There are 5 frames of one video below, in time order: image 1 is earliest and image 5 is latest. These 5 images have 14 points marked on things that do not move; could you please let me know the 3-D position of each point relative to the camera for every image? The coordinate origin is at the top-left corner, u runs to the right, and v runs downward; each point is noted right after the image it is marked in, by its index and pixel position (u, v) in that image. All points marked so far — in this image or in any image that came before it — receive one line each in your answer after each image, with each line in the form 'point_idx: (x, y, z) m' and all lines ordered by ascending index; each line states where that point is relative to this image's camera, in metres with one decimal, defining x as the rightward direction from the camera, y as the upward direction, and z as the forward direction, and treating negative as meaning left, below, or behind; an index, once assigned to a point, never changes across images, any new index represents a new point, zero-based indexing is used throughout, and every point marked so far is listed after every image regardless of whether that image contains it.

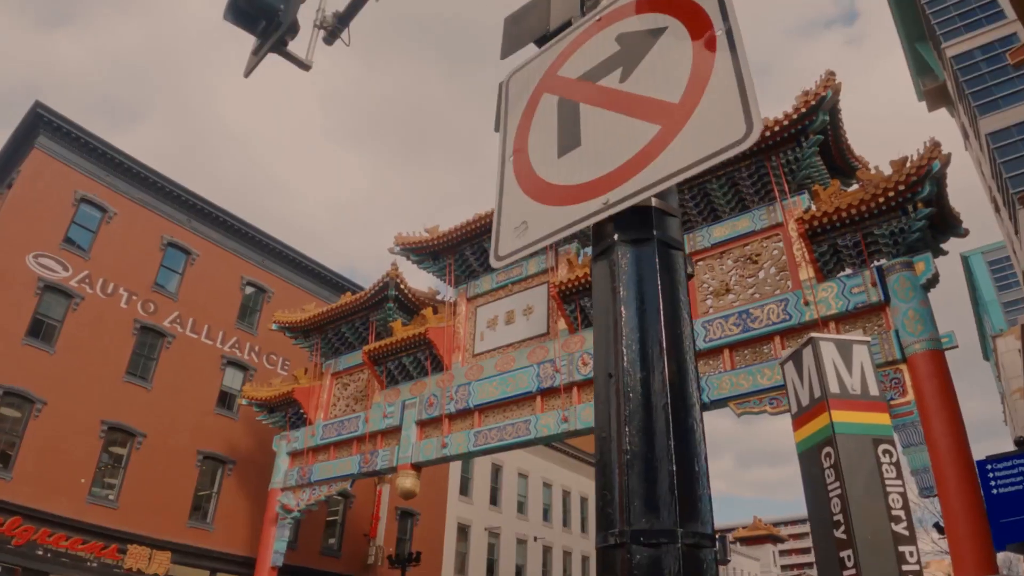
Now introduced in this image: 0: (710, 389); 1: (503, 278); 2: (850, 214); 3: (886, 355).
0: (+3.6, -1.8, +12.2) m
1: (-0.2, +0.2, +17.6) m
2: (+5.6, +1.3, +11.3) m
3: (+5.9, -1.0, +10.6) m
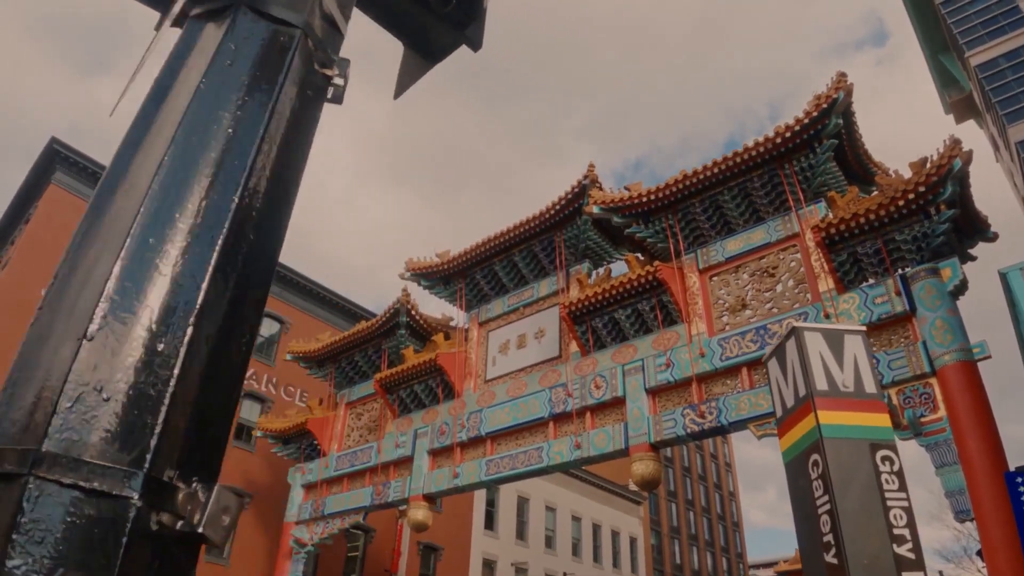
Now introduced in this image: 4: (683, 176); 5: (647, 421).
0: (+3.7, -2.1, +11.5) m
1: (+0.1, -0.3, +17.1) m
2: (+5.6, +1.1, +10.6) m
3: (+5.9, -1.2, +9.9) m
4: (+3.4, +2.2, +13.3) m
5: (+2.5, -2.5, +12.5) m
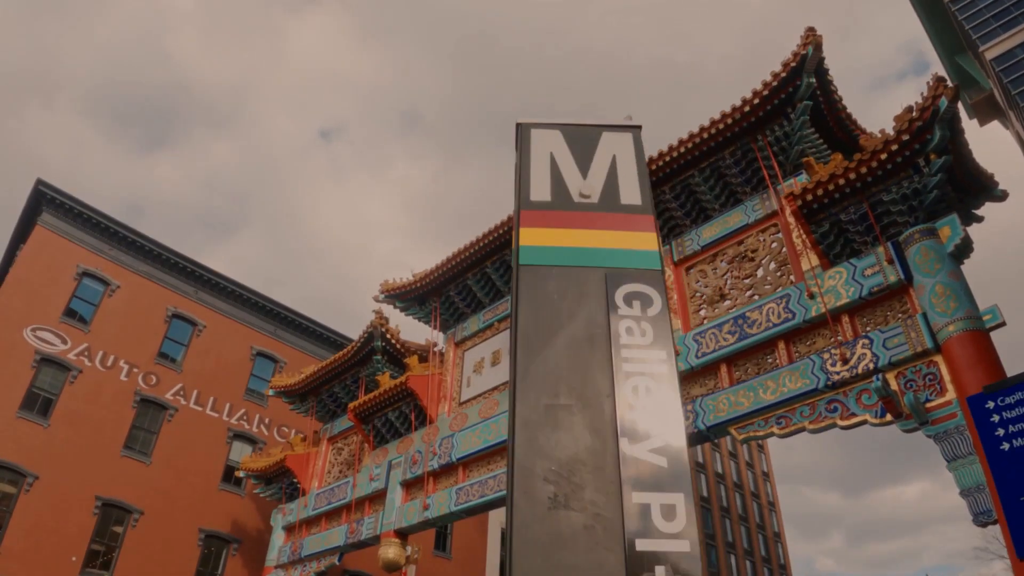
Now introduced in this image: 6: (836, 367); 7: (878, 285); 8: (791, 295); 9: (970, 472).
0: (+2.8, -1.9, +9.9) m
1: (-0.5, -0.7, +15.9) m
2: (+4.6, +1.5, +9.2) m
3: (+4.9, -0.7, +8.3) m
4: (+2.5, +2.3, +12.1) m
5: (+1.8, -2.3, +11.0) m
6: (+4.3, -1.0, +8.9) m
7: (+4.9, 0.0, +8.9) m
8: (+4.0, -0.1, +9.8) m
9: (+4.8, -2.0, +7.2) m
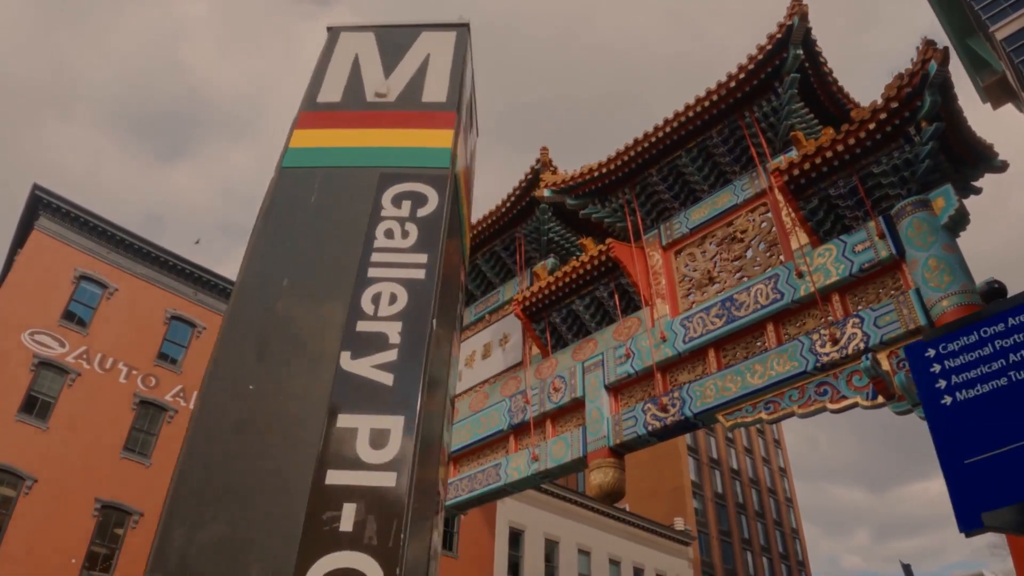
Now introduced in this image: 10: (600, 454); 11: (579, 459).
0: (+2.5, -1.6, +9.6) m
1: (-0.7, -0.5, +15.5) m
2: (+4.2, +1.8, +8.8) m
3: (+4.6, -0.4, +7.9) m
4: (+2.1, +2.5, +11.7) m
5: (+1.5, -2.1, +10.6) m
6: (+3.9, -0.7, +8.5) m
7: (+4.5, +0.3, +8.5) m
8: (+3.7, +0.2, +9.4) m
9: (+4.5, -1.7, +6.7) m
10: (+1.4, -2.6, +10.4) m
11: (+1.1, -2.8, +10.9) m
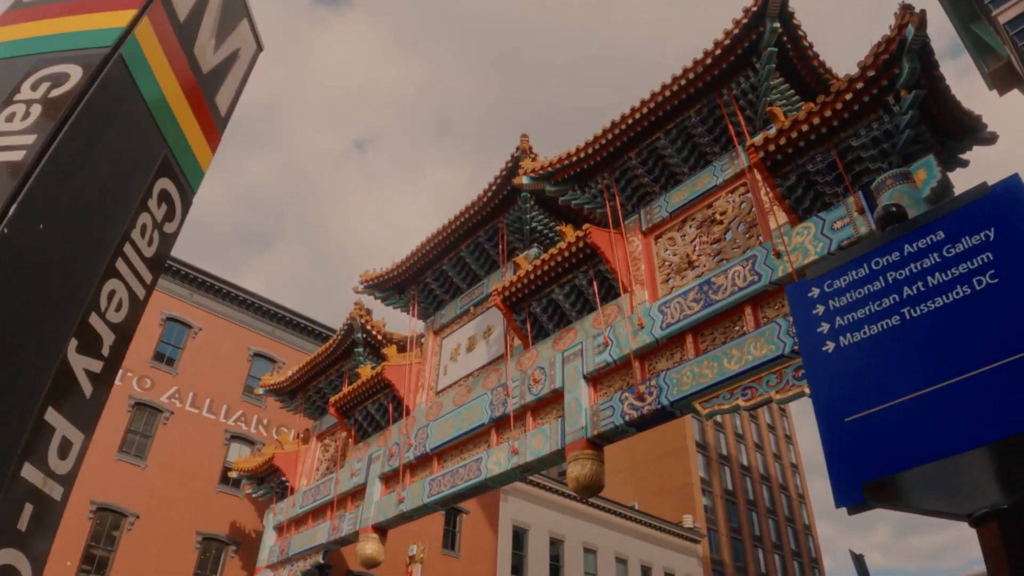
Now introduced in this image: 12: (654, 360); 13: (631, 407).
0: (+2.1, -1.4, +9.2) m
1: (-1.0, -0.3, +15.2) m
2: (+3.8, +2.0, +8.4) m
3: (+4.1, -0.2, +7.5) m
4: (+1.7, +2.8, +11.3) m
5: (+1.1, -1.9, +10.3) m
6: (+3.5, -0.5, +8.1) m
7: (+4.0, +0.6, +8.1) m
8: (+3.3, +0.4, +9.0) m
9: (+4.0, -1.4, +6.3) m
10: (+1.0, -2.4, +10.1) m
11: (+0.7, -2.6, +10.5) m
12: (+2.1, -1.1, +9.9) m
13: (+1.7, -1.7, +9.6) m
